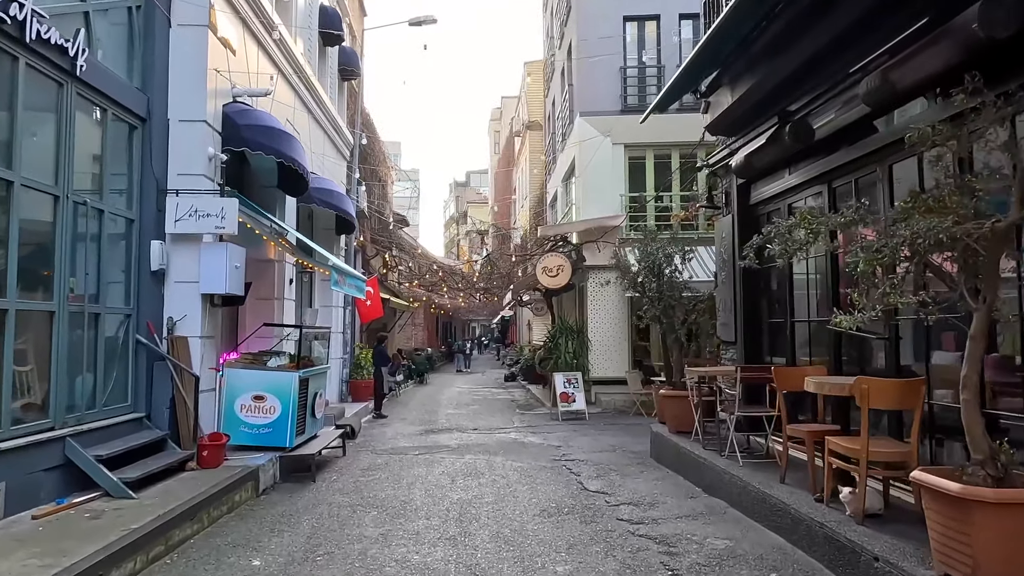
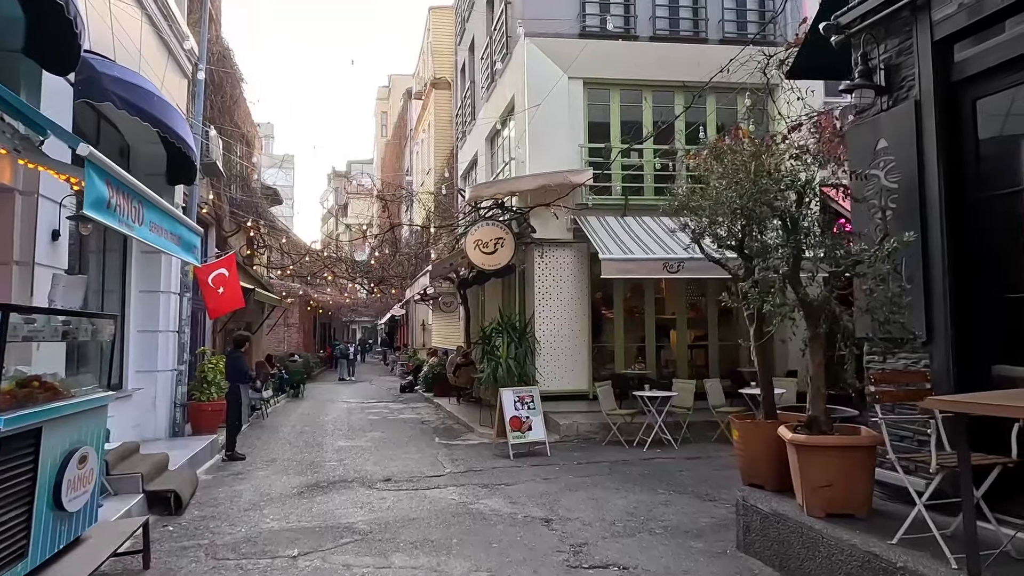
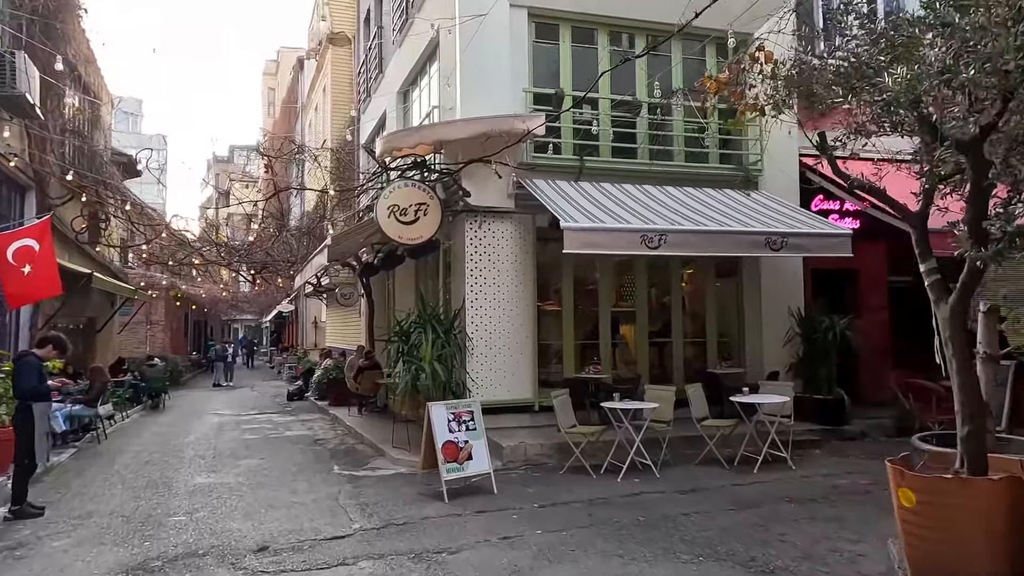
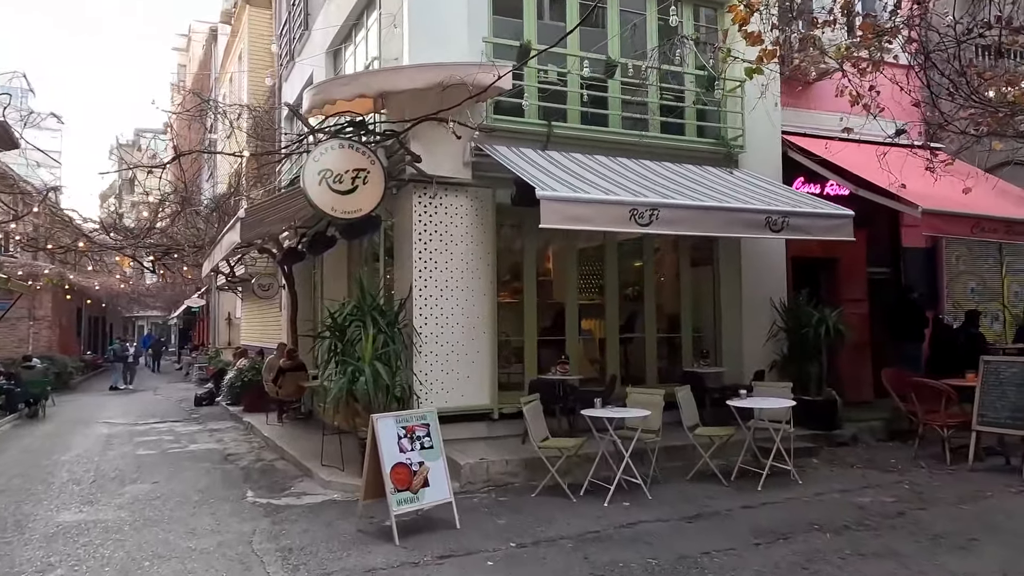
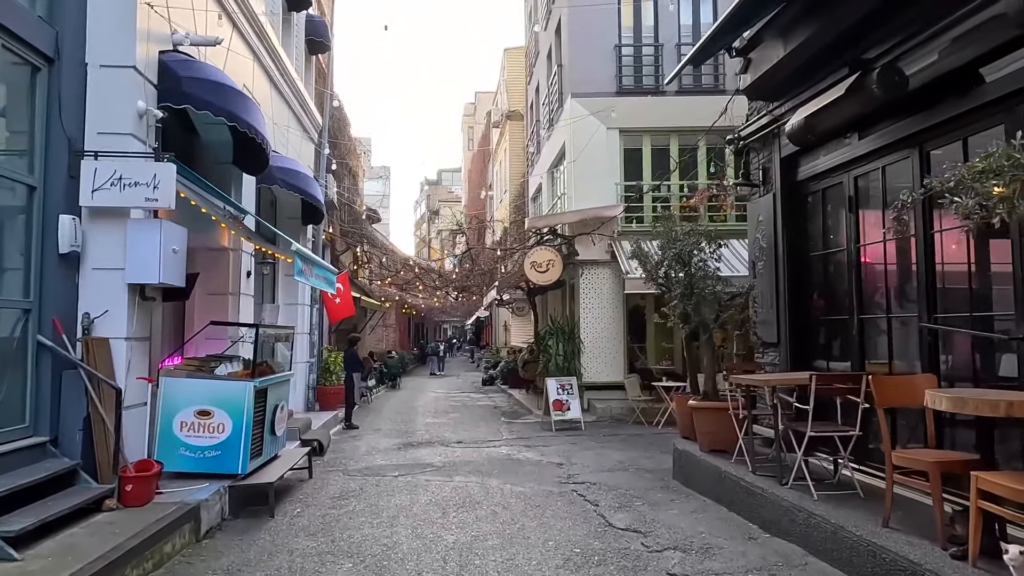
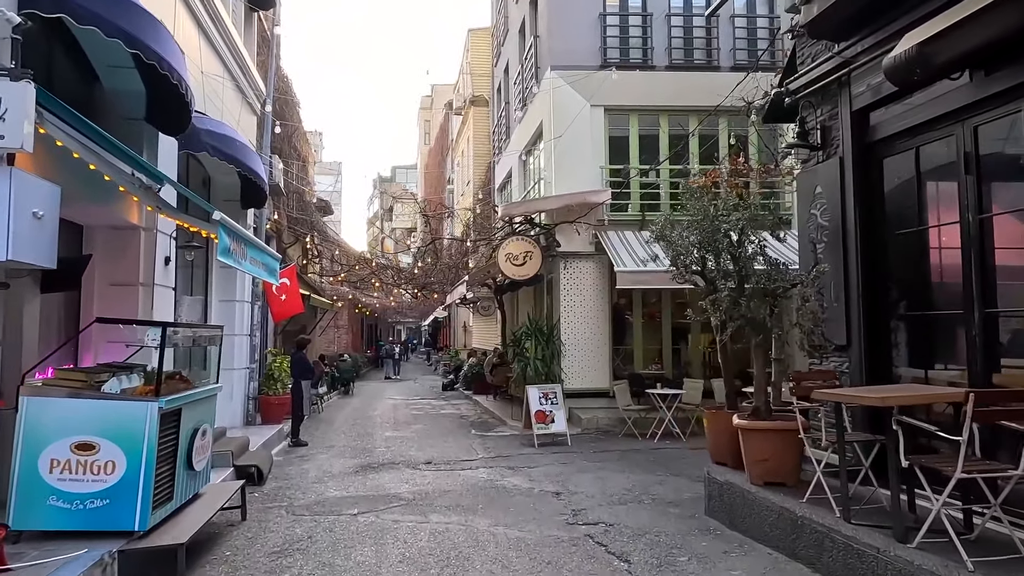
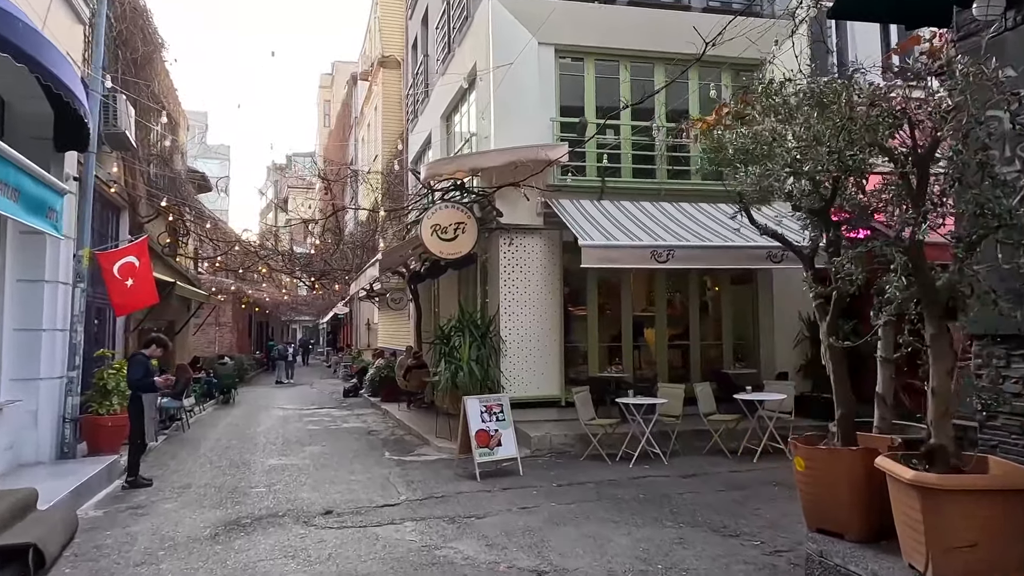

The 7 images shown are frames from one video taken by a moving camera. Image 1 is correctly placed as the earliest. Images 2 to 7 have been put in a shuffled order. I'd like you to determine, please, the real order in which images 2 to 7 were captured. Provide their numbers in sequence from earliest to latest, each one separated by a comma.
5, 6, 2, 7, 3, 4
